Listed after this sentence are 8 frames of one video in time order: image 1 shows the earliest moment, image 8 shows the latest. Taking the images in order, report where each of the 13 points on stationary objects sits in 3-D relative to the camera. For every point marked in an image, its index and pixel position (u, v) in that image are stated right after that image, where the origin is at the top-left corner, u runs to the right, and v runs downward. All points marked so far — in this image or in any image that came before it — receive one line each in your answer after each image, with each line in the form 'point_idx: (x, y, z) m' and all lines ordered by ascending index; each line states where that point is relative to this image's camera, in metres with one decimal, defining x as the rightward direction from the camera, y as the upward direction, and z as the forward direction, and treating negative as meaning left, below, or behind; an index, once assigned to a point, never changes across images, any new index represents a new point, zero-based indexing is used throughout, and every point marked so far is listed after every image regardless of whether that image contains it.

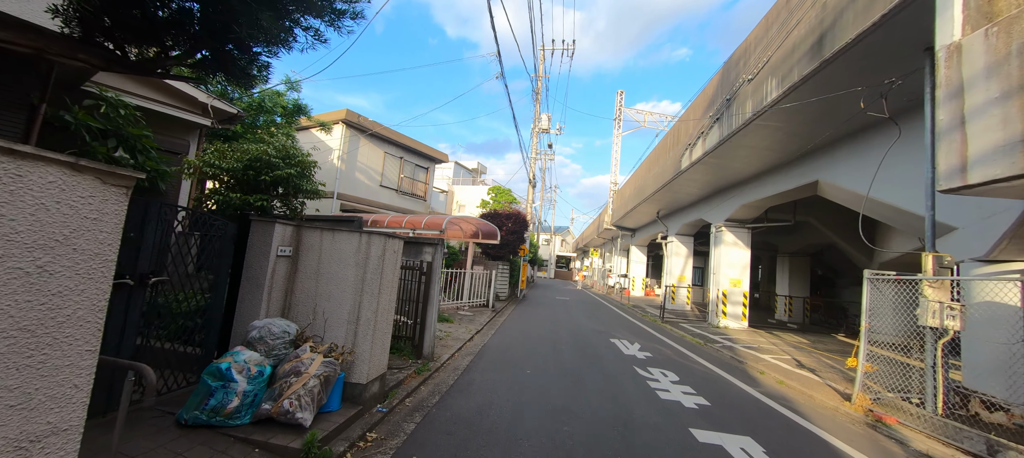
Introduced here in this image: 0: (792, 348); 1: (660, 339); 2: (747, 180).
0: (+7.8, -3.3, +10.4) m
1: (+4.1, -3.0, +10.4) m
2: (+8.3, +1.7, +13.2) m
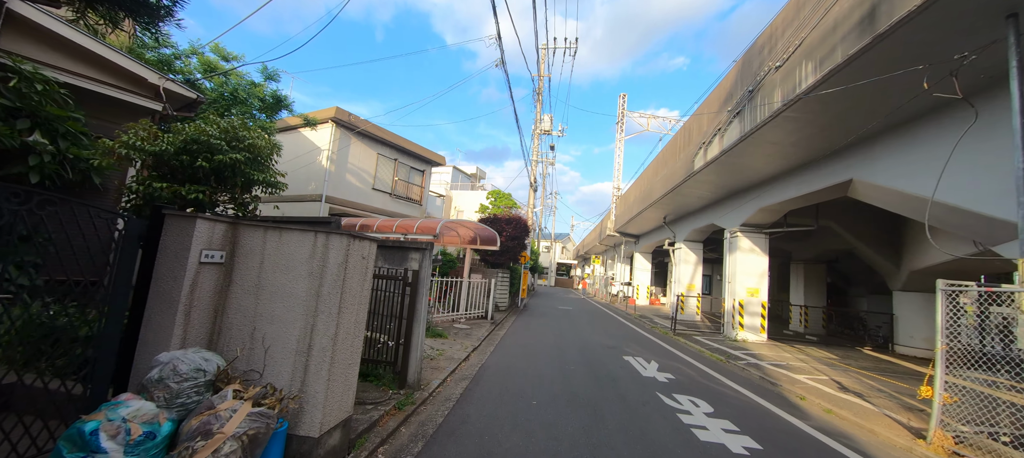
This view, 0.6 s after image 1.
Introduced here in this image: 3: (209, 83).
0: (+7.8, -3.4, +9.4) m
1: (+4.1, -3.2, +9.3) m
2: (+8.3, +1.5, +12.3) m
3: (-7.0, +3.3, +8.7) m
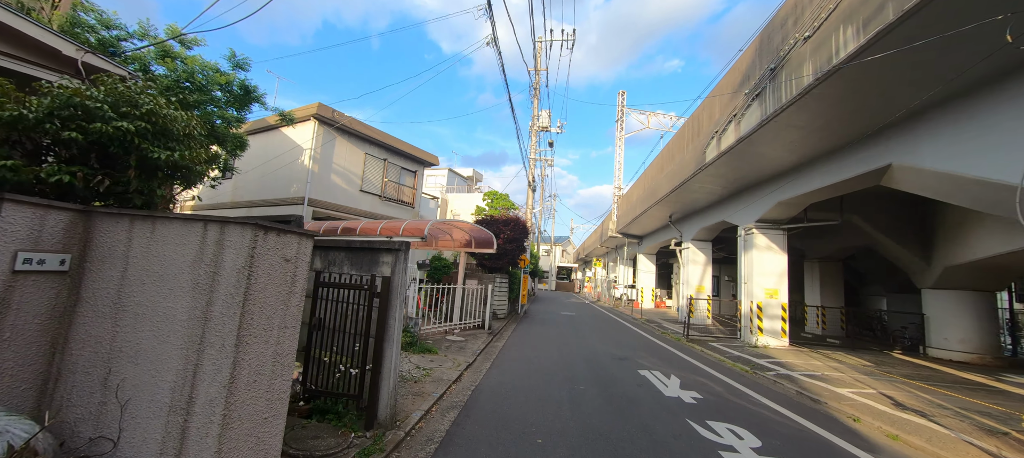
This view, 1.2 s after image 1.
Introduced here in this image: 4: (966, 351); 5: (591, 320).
0: (+7.8, -3.2, +8.4) m
1: (+4.1, -3.1, +8.3) m
2: (+8.2, +1.7, +11.3) m
3: (-7.1, +3.2, +7.7) m
4: (+14.0, -3.8, +11.6) m
5: (+3.5, -4.1, +17.0) m
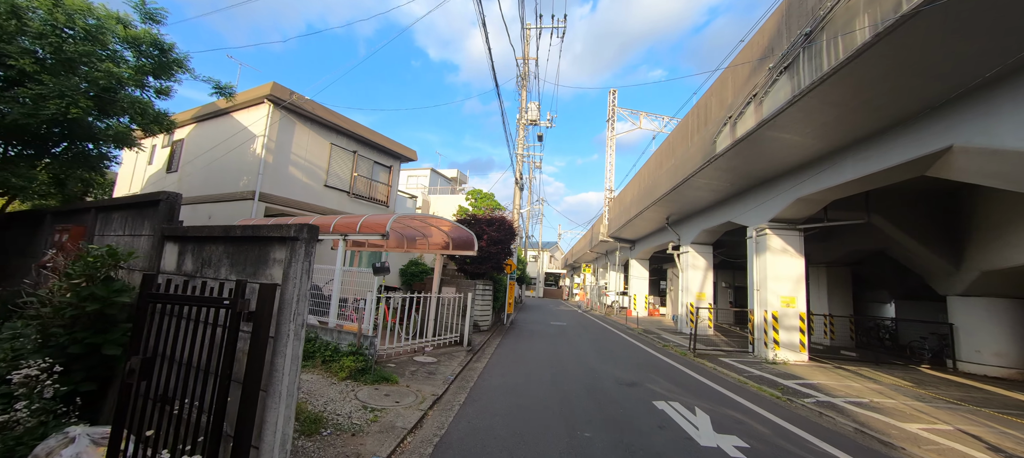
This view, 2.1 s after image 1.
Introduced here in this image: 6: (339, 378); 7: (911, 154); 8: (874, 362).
0: (+7.5, -3.2, +7.0) m
1: (+3.8, -3.0, +6.7) m
2: (+7.8, +1.7, +10.0) m
3: (-7.4, +3.3, +5.9) m
4: (+13.6, -3.8, +10.4) m
5: (+2.9, -4.2, +15.5) m
6: (-2.6, -2.3, +5.8) m
7: (+7.6, +1.4, +7.3) m
8: (+11.4, -4.2, +11.8) m
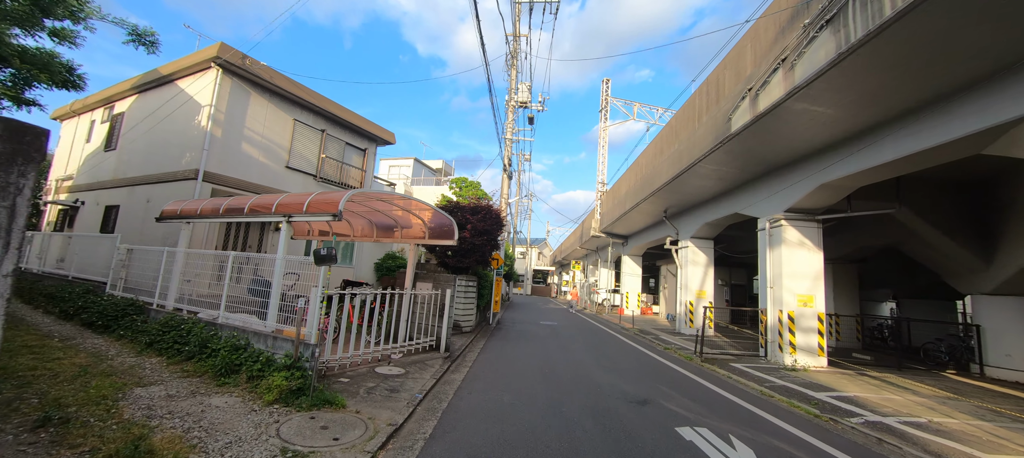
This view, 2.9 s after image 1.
0: (+7.2, -2.9, +5.8) m
1: (+3.6, -2.7, +5.5) m
2: (+7.5, +1.9, +8.8) m
3: (-7.5, +3.7, +4.2) m
4: (+13.2, -3.6, +9.5) m
5: (+2.4, -3.9, +14.2) m
6: (-2.8, -2.0, +4.3) m
7: (+7.4, +1.6, +6.1) m
8: (+11.0, -3.9, +10.8) m
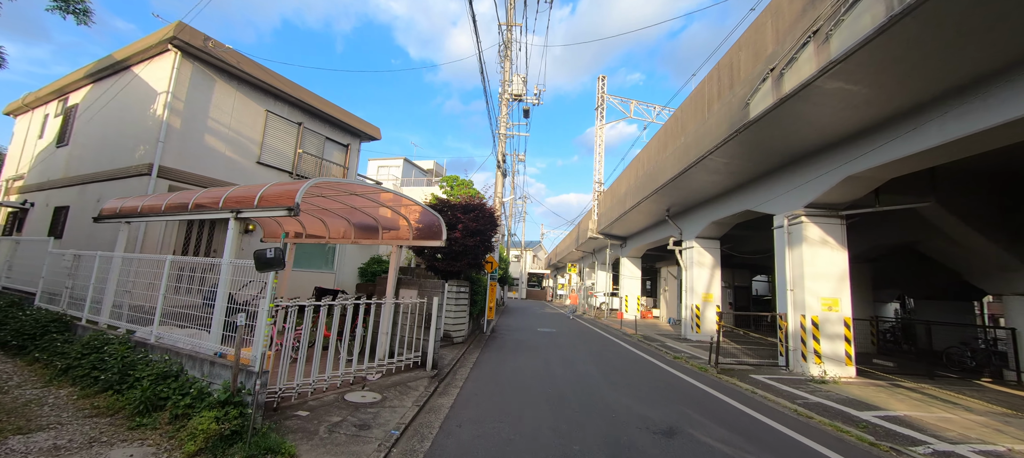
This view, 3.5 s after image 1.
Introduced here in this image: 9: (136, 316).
0: (+7.2, -2.8, +4.9) m
1: (+3.6, -2.6, +4.5) m
2: (+7.4, +2.0, +8.0) m
3: (-7.5, +3.7, +3.1) m
4: (+13.1, -3.5, +8.7) m
5: (+2.2, -3.9, +13.2) m
6: (-2.8, -1.9, +3.2) m
7: (+7.3, +1.7, +5.3) m
8: (+10.9, -3.8, +10.0) m
9: (-5.5, -1.3, +5.5) m
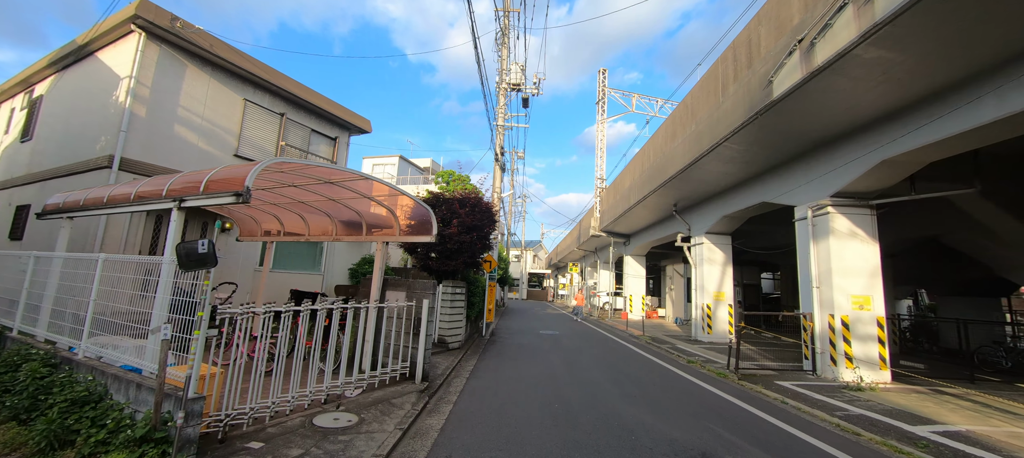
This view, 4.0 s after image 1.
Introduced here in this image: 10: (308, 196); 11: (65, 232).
0: (+7.2, -2.6, +4.1) m
1: (+3.6, -2.5, +3.7) m
2: (+7.4, +2.2, +7.2) m
3: (-7.6, +3.7, +2.3) m
4: (+13.2, -3.2, +7.9) m
5: (+2.3, -3.7, +12.4) m
6: (-2.8, -1.8, +2.4) m
7: (+7.3, +2.0, +4.5) m
8: (+10.9, -3.6, +9.2) m
9: (-5.5, -1.2, +4.7) m
10: (-3.5, +0.6, +6.4) m
11: (-6.8, 0.0, +5.7) m
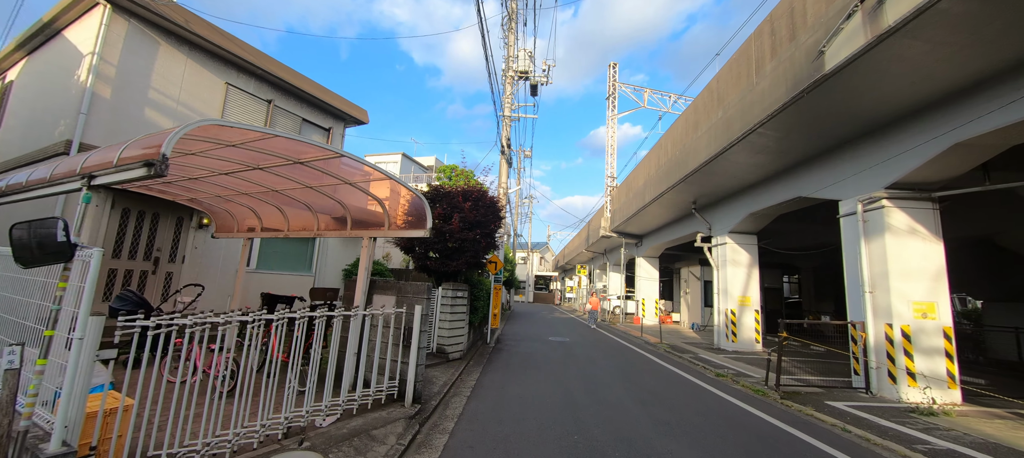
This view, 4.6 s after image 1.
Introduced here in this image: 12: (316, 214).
0: (+7.3, -2.5, +3.0) m
1: (+3.6, -2.4, +2.7) m
2: (+7.5, +2.3, +6.1) m
3: (-7.5, +3.9, +1.5) m
4: (+13.3, -3.1, +6.7) m
5: (+2.5, -3.7, +11.3) m
6: (-2.7, -1.7, +1.5) m
7: (+7.4, +2.1, +3.4) m
8: (+11.1, -3.5, +8.0) m
9: (-5.4, -1.1, +3.8) m
10: (-3.4, +0.7, +5.5) m
11: (-6.7, +0.1, +4.8) m
12: (-3.4, +0.3, +6.7) m
